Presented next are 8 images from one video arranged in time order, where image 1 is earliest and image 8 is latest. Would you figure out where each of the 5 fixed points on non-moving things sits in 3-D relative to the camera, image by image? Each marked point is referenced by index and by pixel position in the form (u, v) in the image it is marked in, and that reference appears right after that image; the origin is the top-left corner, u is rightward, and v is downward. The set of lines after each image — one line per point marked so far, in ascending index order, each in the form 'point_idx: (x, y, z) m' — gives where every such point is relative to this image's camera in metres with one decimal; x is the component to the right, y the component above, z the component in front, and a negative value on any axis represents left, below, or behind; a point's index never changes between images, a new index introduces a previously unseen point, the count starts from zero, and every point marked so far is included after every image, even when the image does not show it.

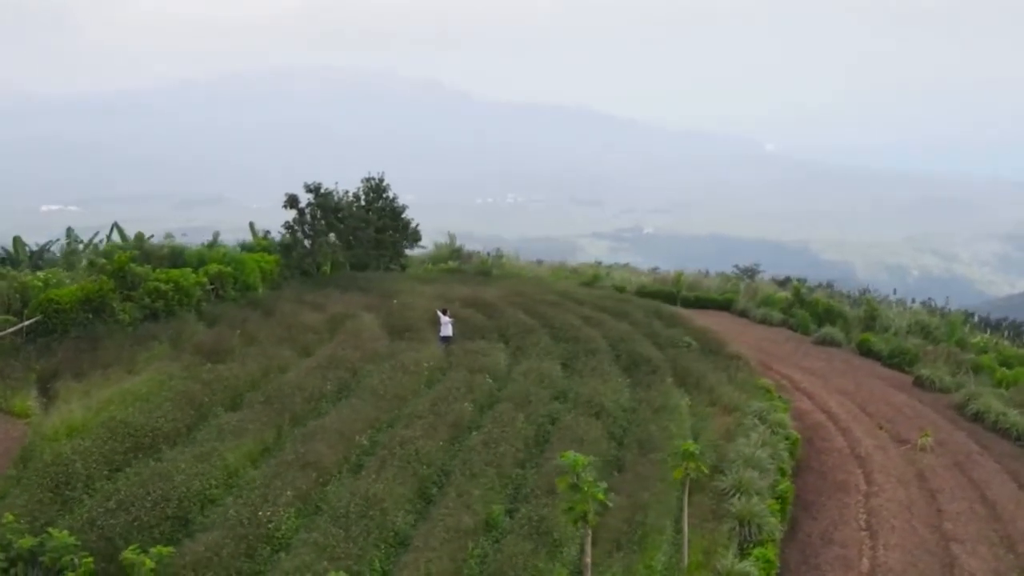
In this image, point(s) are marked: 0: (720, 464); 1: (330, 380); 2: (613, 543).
0: (+2.7, -2.3, +15.3) m
1: (-2.5, -1.3, +16.0) m
2: (+1.1, -2.8, +12.6) m
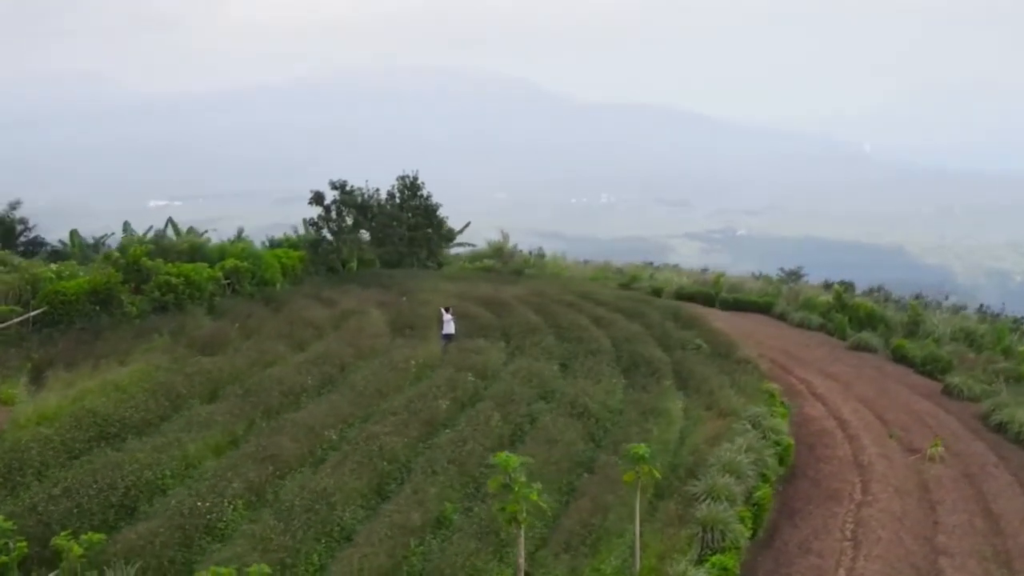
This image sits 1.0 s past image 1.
0: (+2.4, -2.3, +15.0) m
1: (-2.7, -1.2, +16.2) m
2: (+0.6, -2.8, +12.5) m
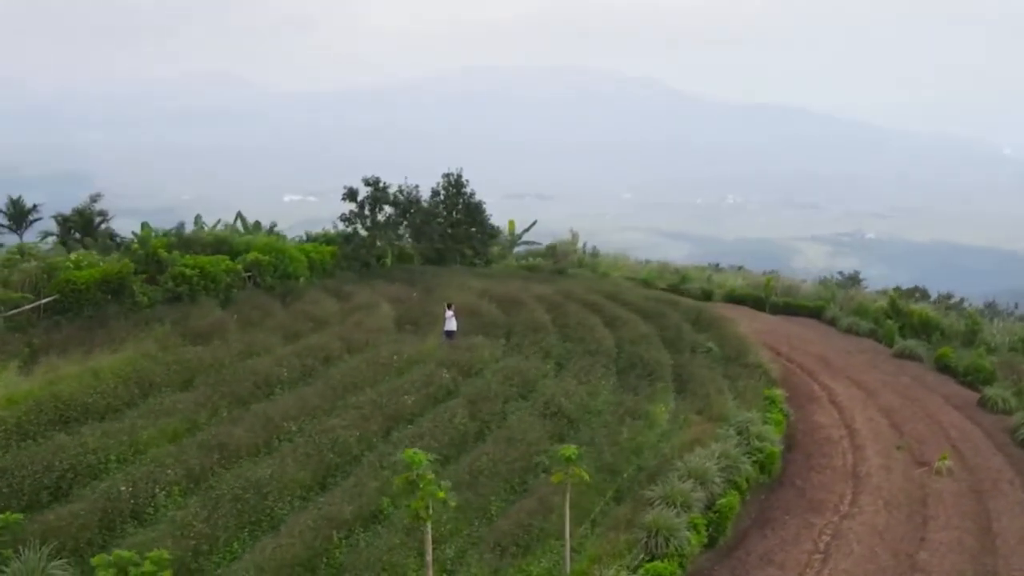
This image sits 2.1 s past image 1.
0: (+1.9, -2.3, +14.8) m
1: (-3.1, -1.1, +16.4) m
2: (-0.2, -2.8, +12.4) m
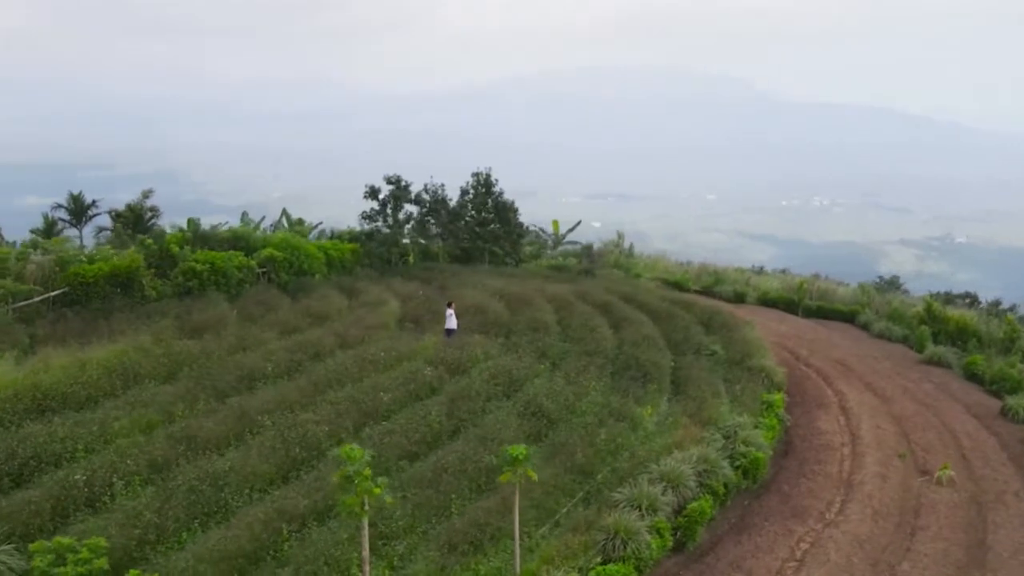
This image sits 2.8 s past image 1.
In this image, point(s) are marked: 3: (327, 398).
0: (+1.5, -2.3, +14.6) m
1: (-3.3, -1.0, +16.6) m
2: (-0.7, -2.7, +12.4) m
3: (-2.5, -1.5, +15.4) m
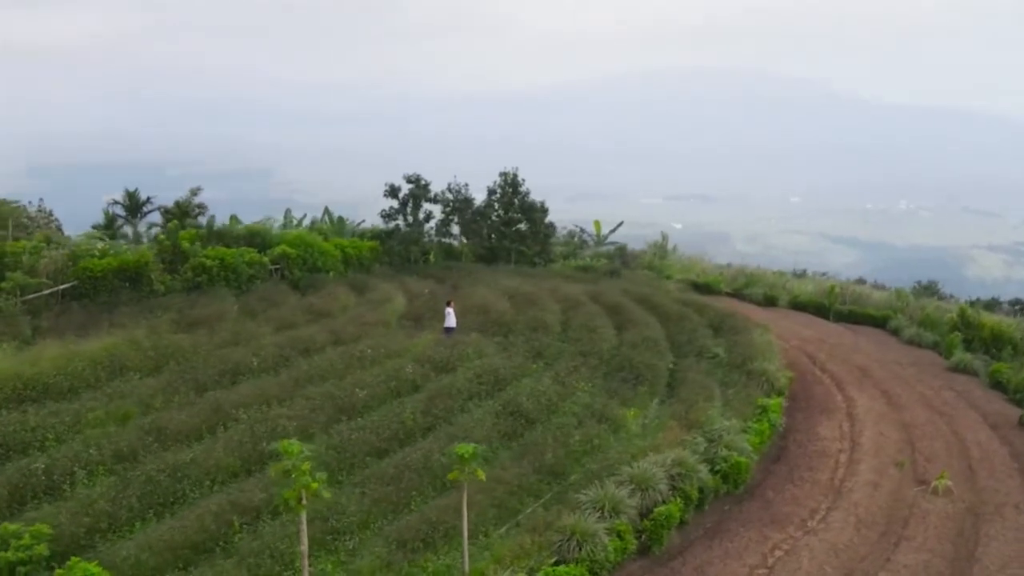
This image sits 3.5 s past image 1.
0: (+1.2, -2.3, +14.5) m
1: (-3.5, -1.0, +16.8) m
2: (-1.3, -2.7, +12.5) m
3: (-2.8, -1.4, +15.6) m
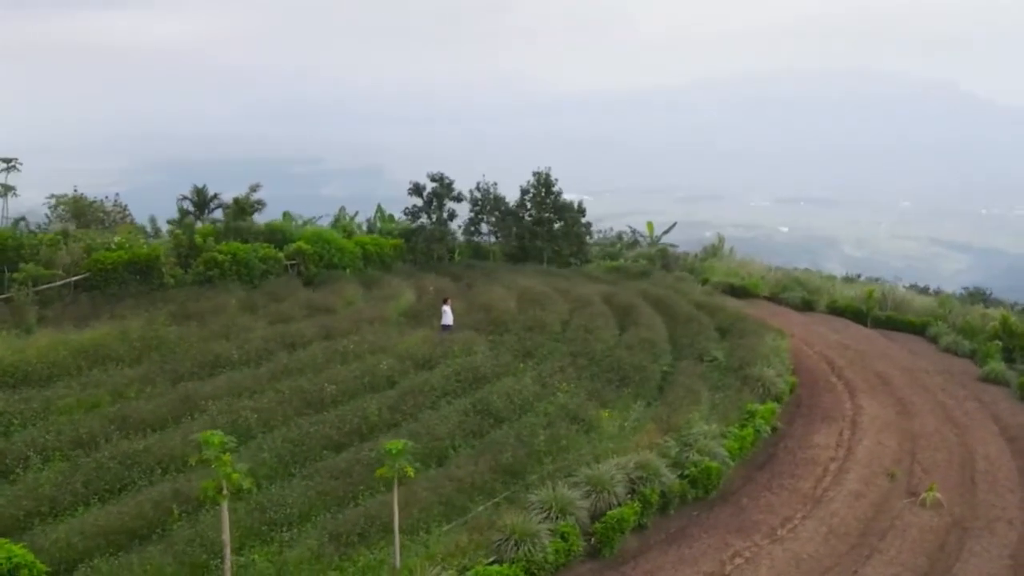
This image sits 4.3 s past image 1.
0: (+0.6, -2.3, +14.4) m
1: (-3.8, -0.9, +17.1) m
2: (-2.0, -2.7, +12.6) m
3: (-3.2, -1.3, +15.8) m
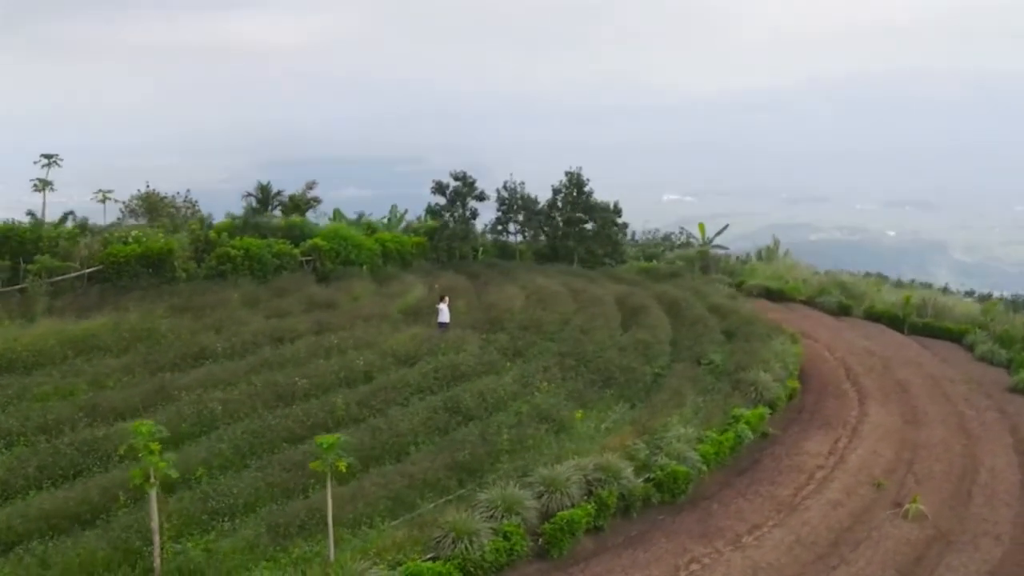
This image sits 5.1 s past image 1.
0: (+0.1, -2.3, +14.4) m
1: (-4.1, -0.8, +17.4) m
2: (-2.7, -2.6, +12.8) m
3: (-3.6, -1.3, +16.1) m
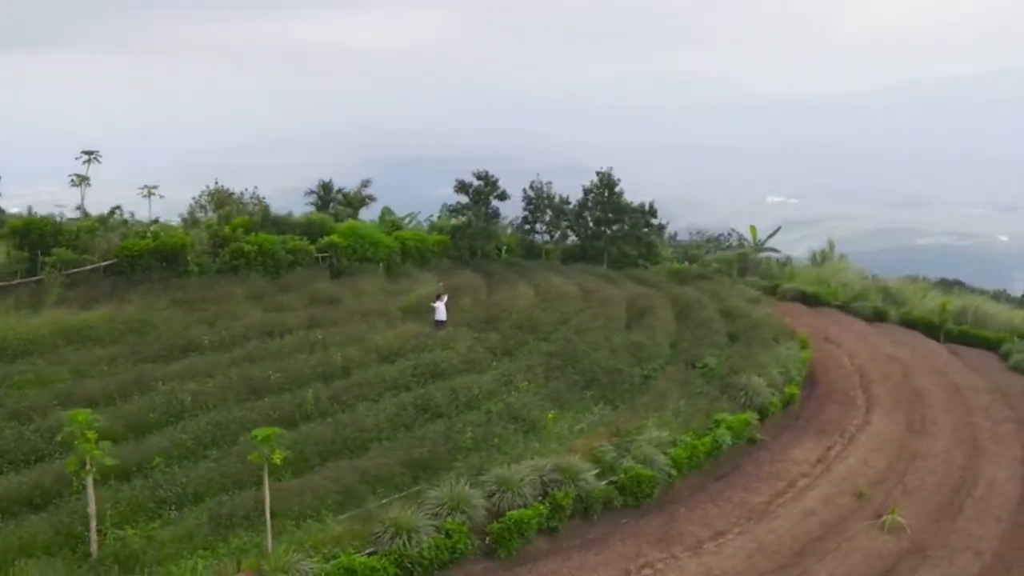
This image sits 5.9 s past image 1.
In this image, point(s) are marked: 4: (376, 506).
0: (-0.5, -2.3, +14.4) m
1: (-4.3, -0.7, +17.8) m
2: (-3.3, -2.5, +13.0) m
3: (-3.9, -1.2, +16.4) m
4: (-1.6, -2.5, +13.6) m
